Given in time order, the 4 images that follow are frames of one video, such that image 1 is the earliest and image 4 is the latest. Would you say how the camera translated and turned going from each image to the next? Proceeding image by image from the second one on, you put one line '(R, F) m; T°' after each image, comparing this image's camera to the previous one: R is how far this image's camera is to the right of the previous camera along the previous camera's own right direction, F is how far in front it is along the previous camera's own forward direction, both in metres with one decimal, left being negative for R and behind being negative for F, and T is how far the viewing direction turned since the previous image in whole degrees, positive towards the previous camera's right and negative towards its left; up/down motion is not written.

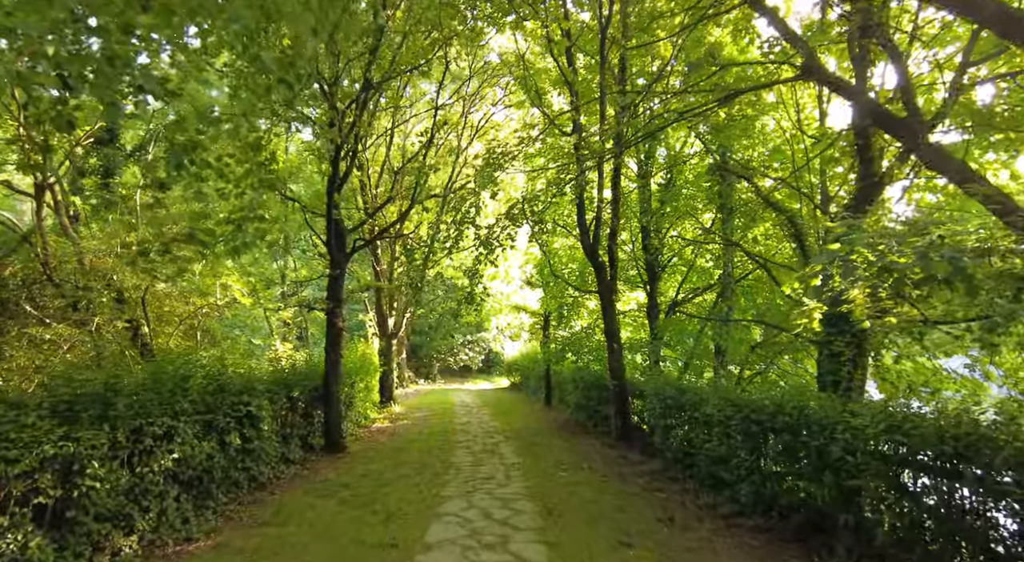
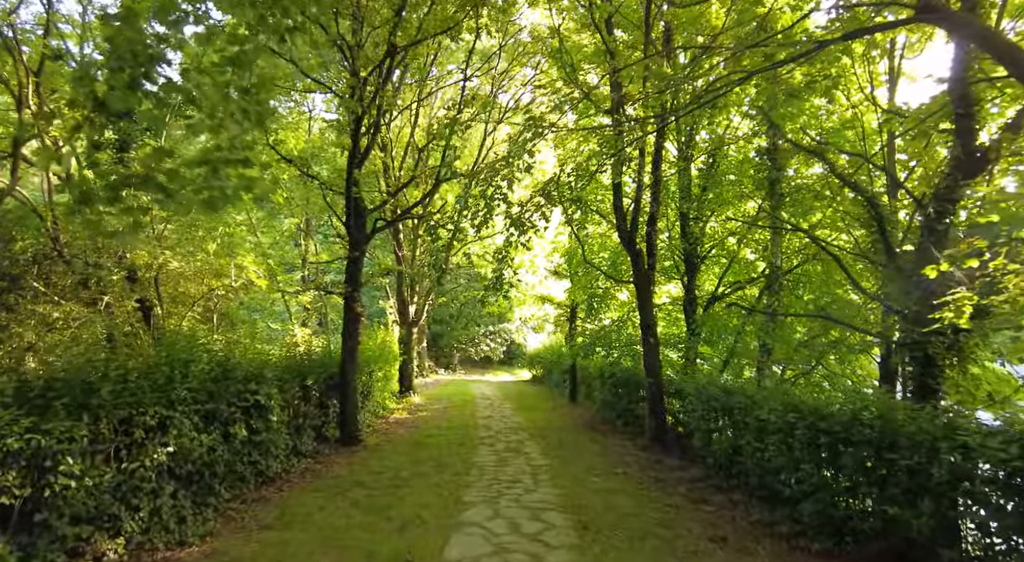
(-0.1, +0.7) m; -2°
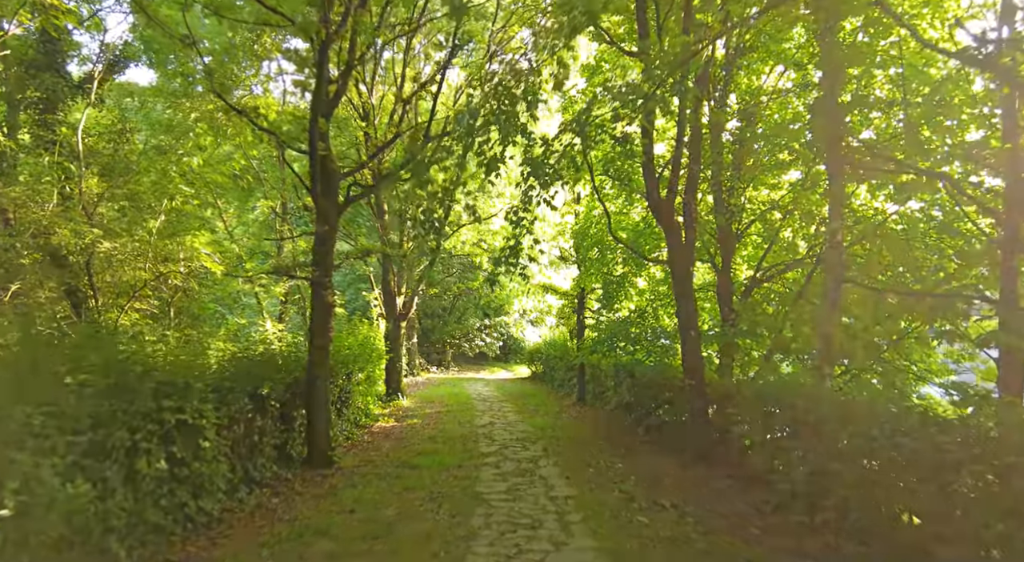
(-0.2, +1.8) m; +1°
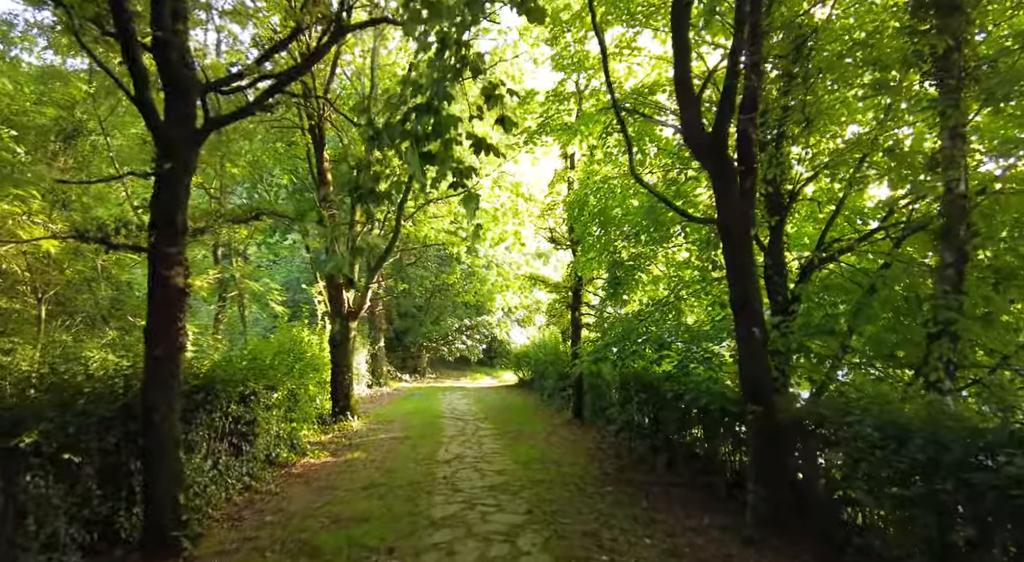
(+0.2, +2.8) m; +1°
